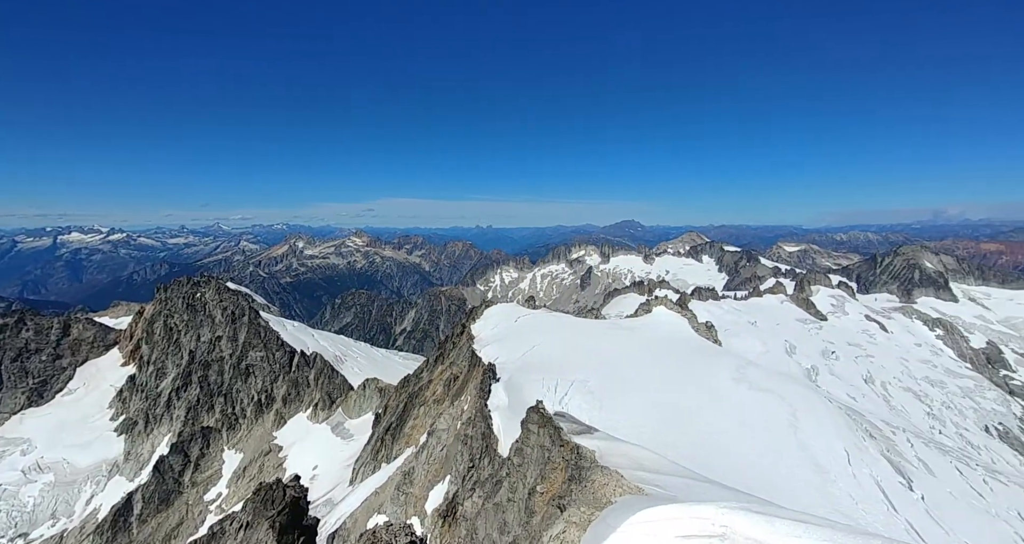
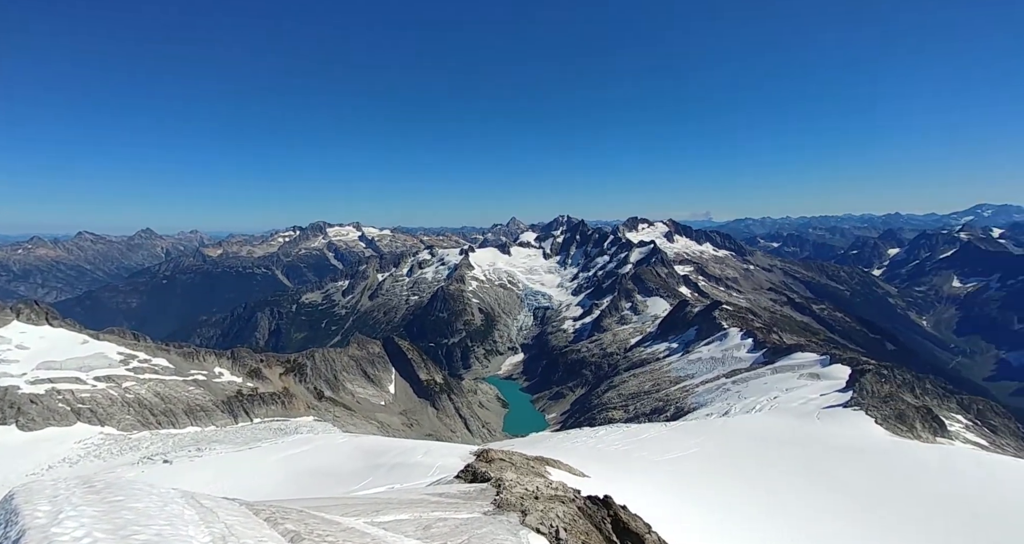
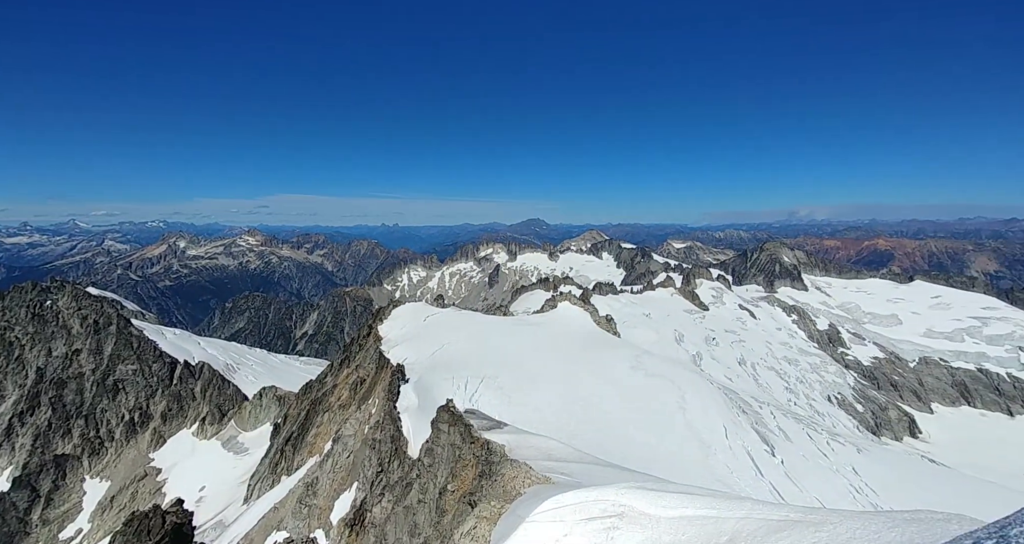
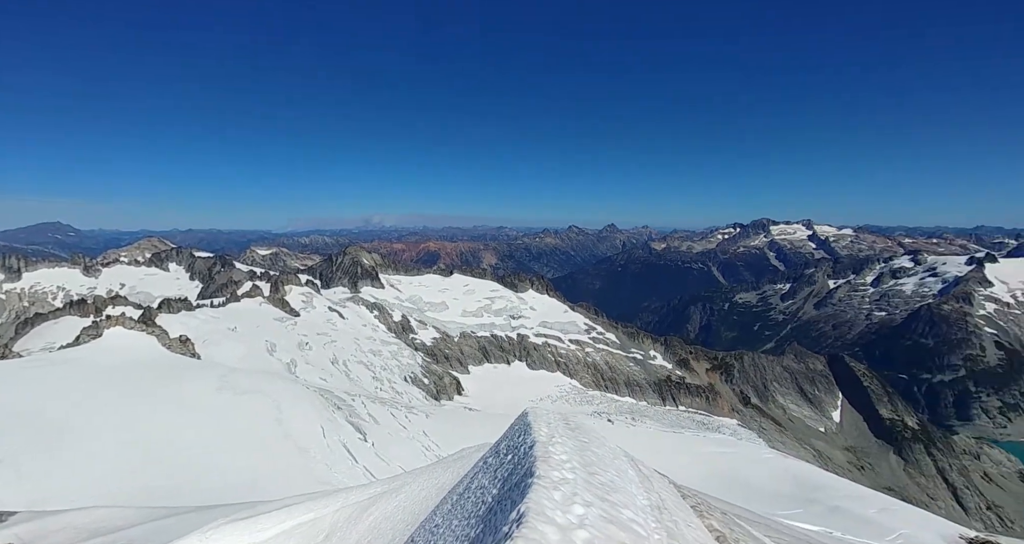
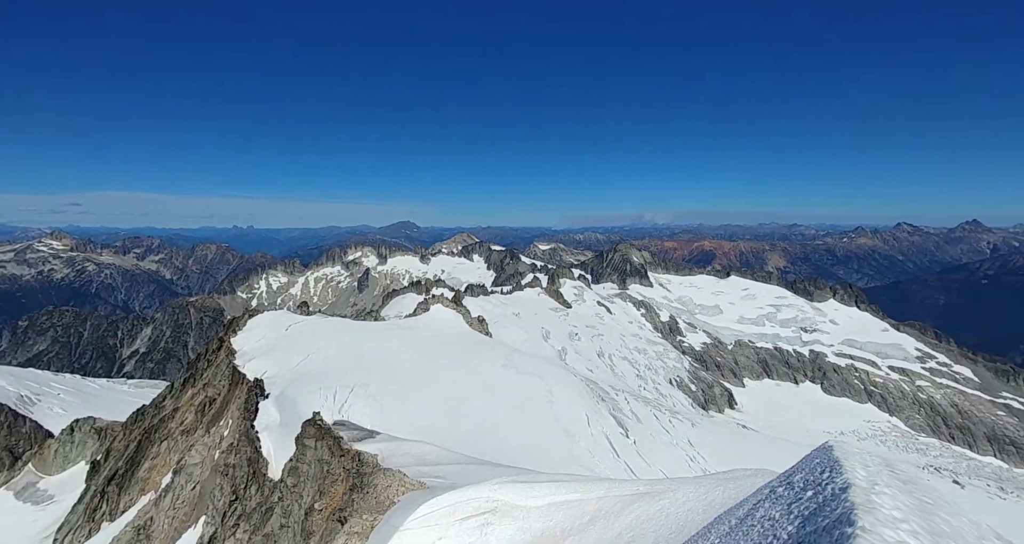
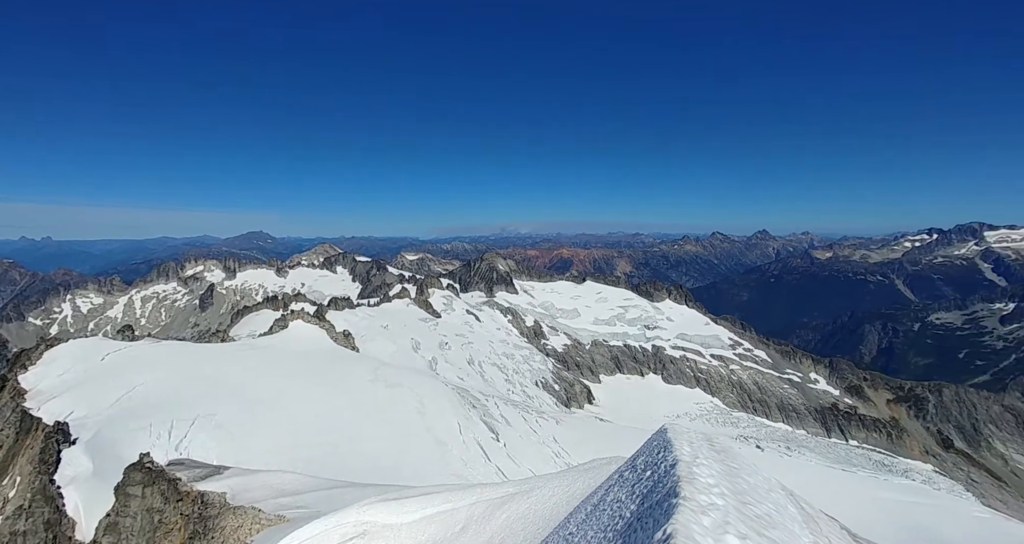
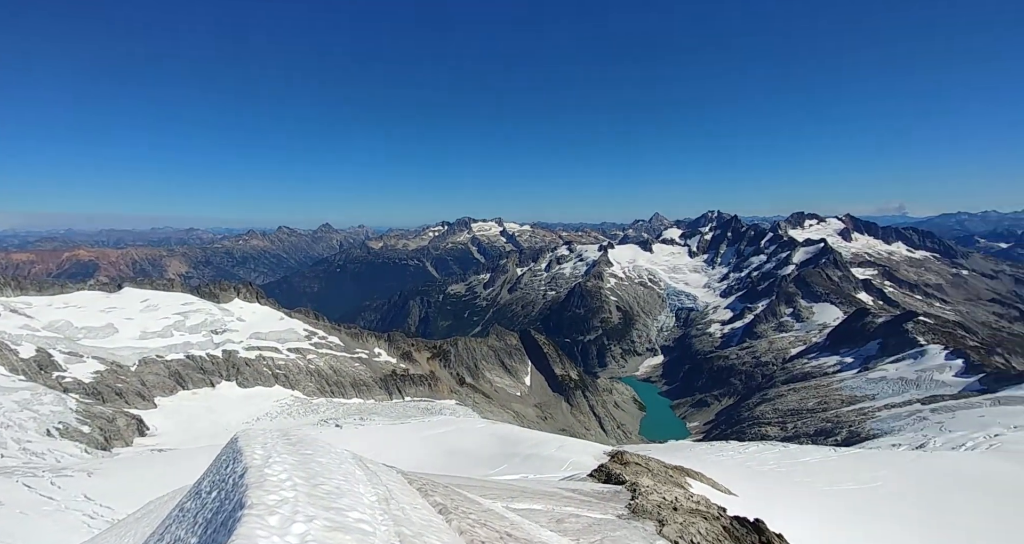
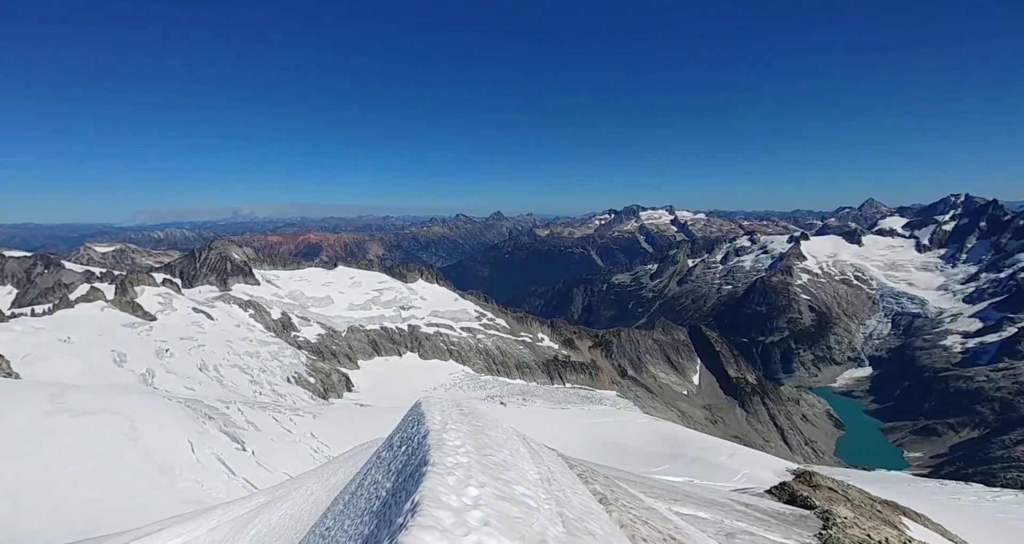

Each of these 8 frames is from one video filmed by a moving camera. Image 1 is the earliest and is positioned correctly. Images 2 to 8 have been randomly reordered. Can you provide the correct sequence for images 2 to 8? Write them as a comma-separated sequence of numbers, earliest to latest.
3, 5, 6, 4, 8, 7, 2
